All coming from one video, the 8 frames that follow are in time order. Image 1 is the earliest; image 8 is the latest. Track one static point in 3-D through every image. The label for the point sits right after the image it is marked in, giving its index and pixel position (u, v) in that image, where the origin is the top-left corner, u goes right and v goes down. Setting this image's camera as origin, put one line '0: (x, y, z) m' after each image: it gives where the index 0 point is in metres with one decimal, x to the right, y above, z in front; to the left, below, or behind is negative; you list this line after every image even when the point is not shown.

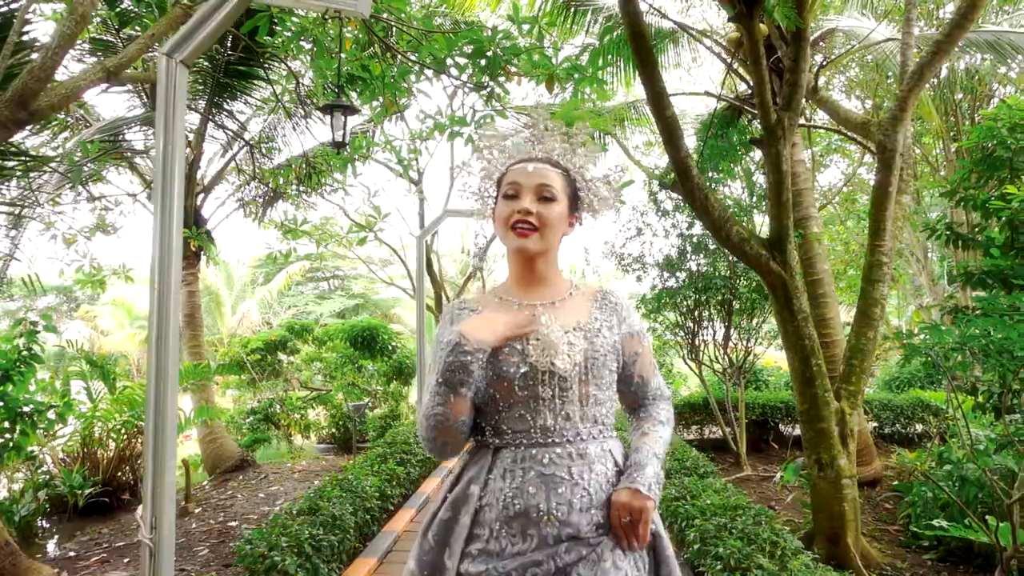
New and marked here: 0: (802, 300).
0: (+1.4, -0.1, +3.0) m
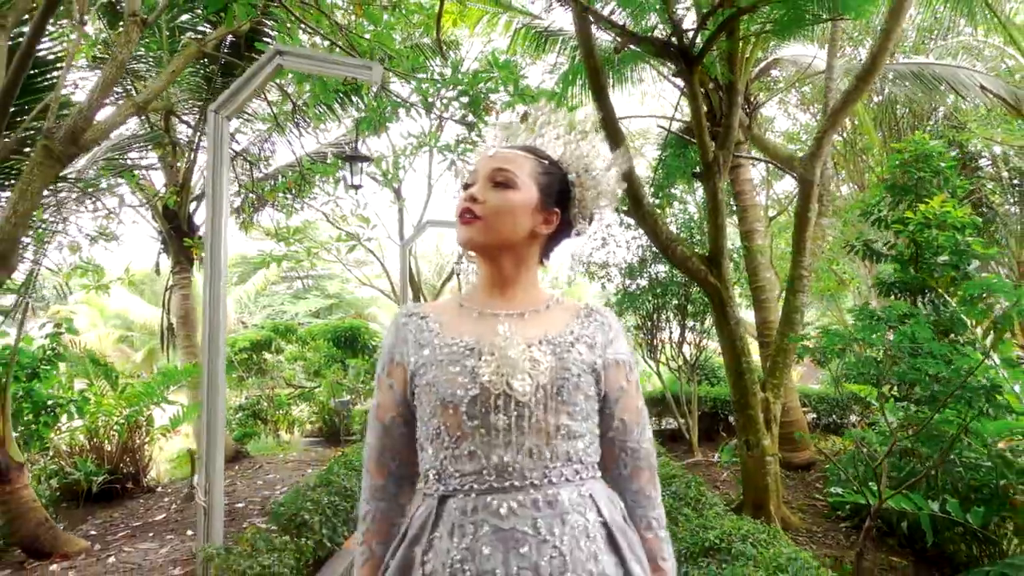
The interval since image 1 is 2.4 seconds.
0: (+1.3, -0.1, +3.6) m
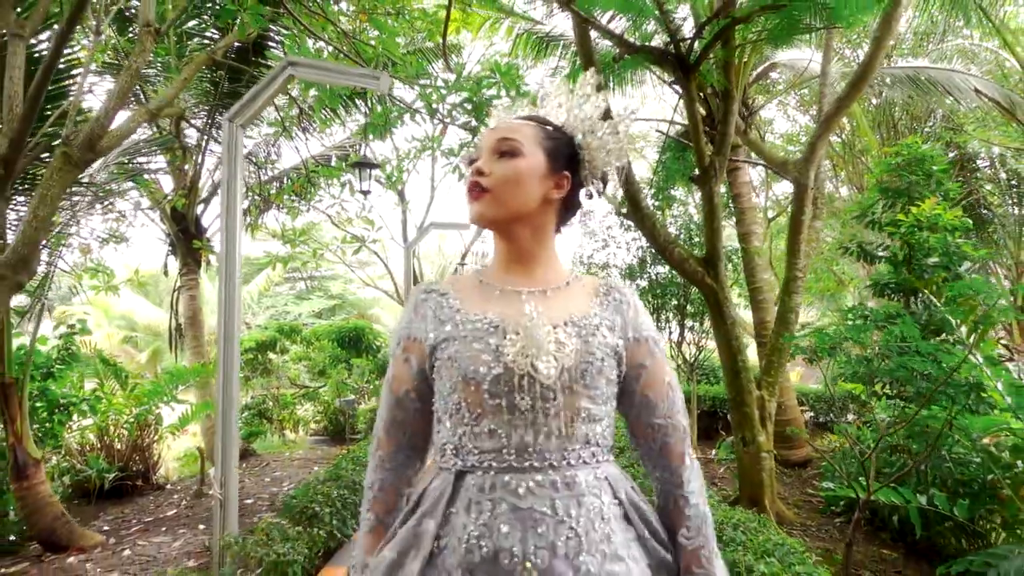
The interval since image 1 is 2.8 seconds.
0: (+1.3, -0.1, +3.7) m
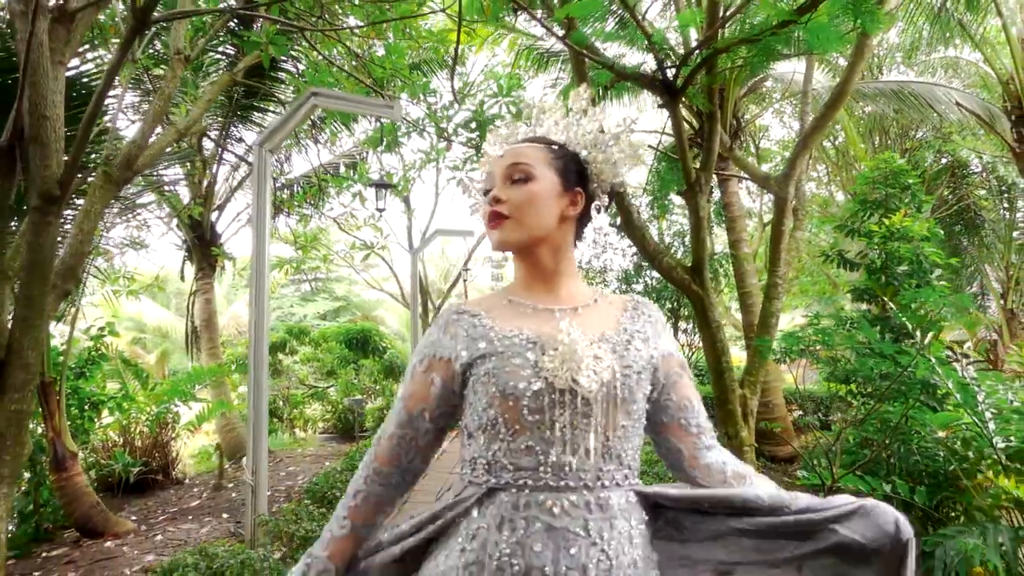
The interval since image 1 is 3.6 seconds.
0: (+1.3, -0.1, +4.0) m
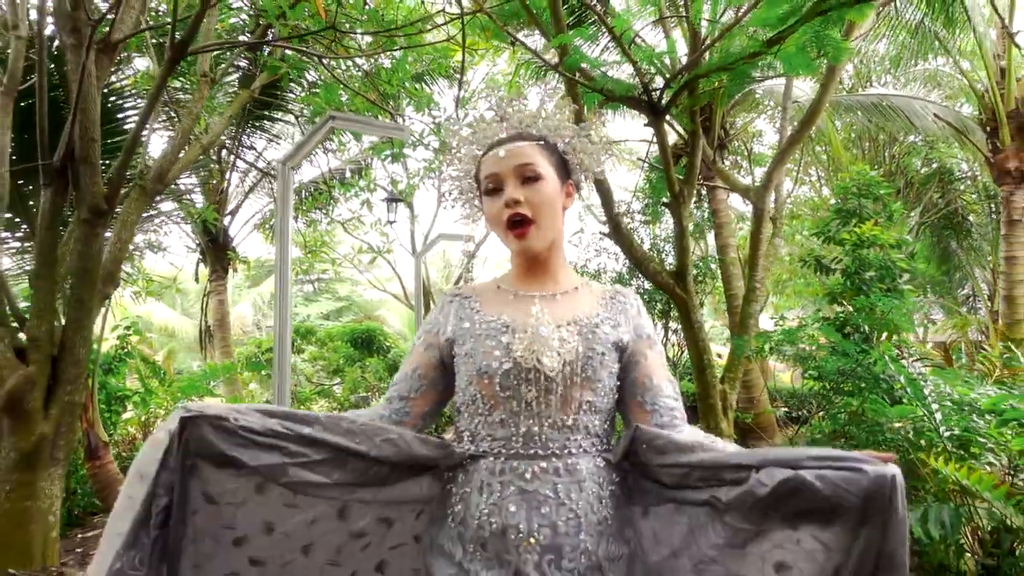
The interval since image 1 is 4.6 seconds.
0: (+1.3, -0.2, +4.3) m
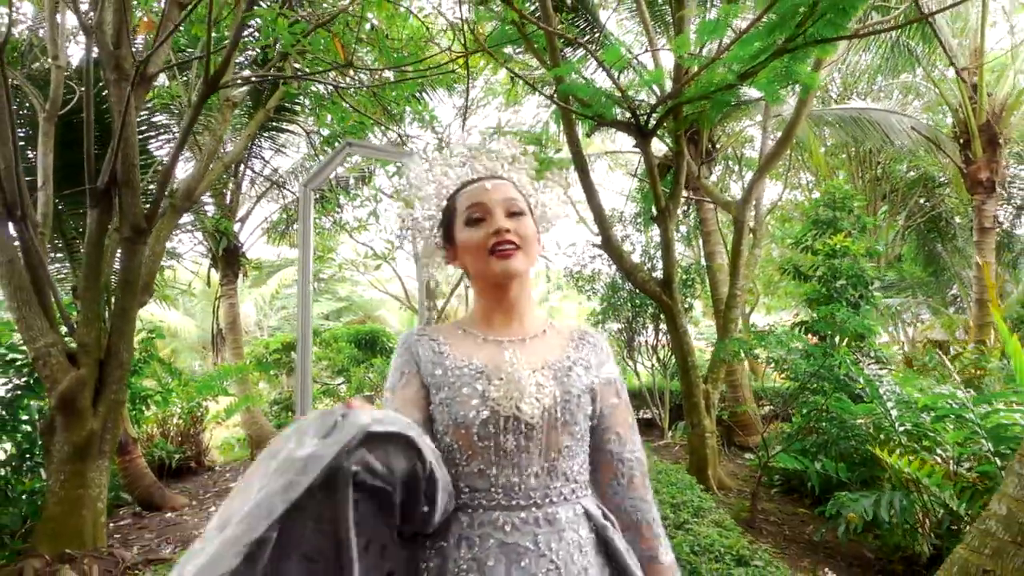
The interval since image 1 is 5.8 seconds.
0: (+1.3, -0.2, +4.7) m
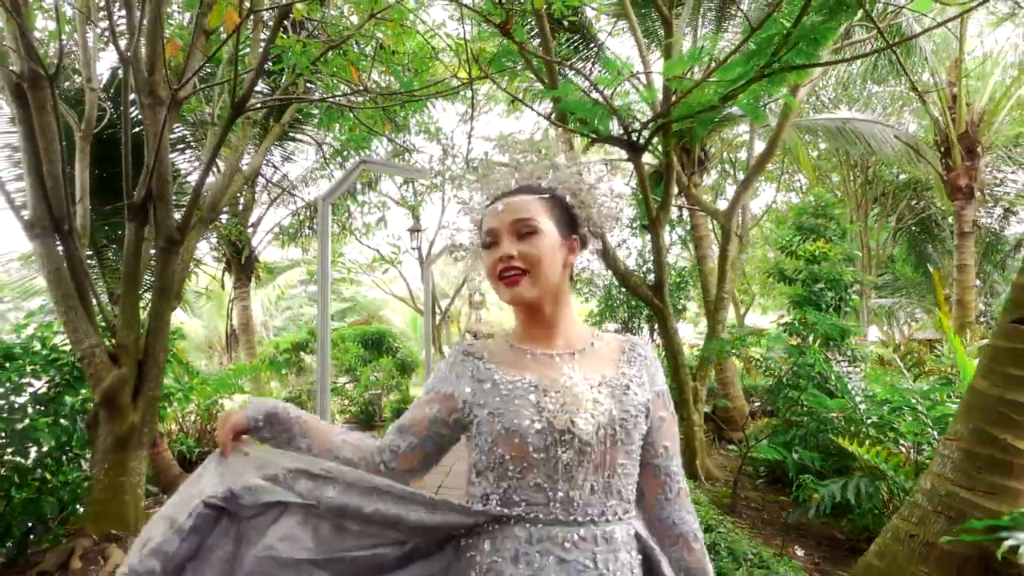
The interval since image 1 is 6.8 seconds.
0: (+1.3, -0.3, +5.0) m
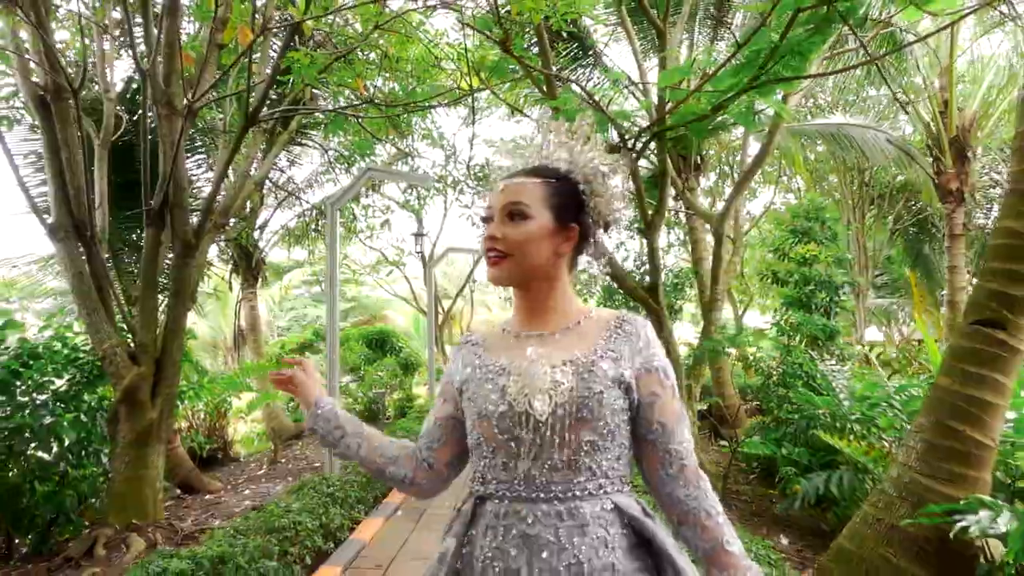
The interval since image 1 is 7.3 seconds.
0: (+1.3, -0.3, +5.2) m
